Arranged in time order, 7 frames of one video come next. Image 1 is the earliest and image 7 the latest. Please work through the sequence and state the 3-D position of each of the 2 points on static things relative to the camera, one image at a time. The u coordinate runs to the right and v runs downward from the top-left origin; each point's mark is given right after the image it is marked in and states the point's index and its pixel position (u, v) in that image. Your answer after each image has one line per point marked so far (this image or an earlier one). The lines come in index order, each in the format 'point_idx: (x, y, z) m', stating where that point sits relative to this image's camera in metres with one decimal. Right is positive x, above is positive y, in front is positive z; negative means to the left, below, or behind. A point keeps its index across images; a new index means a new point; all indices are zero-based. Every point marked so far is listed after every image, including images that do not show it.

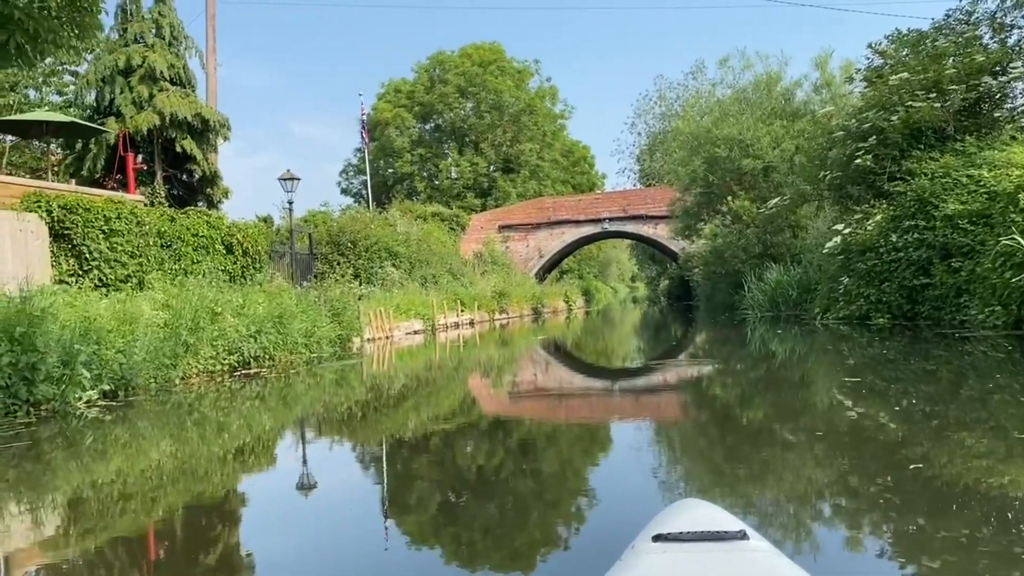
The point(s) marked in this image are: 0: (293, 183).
0: (-4.8, +2.3, +18.8) m
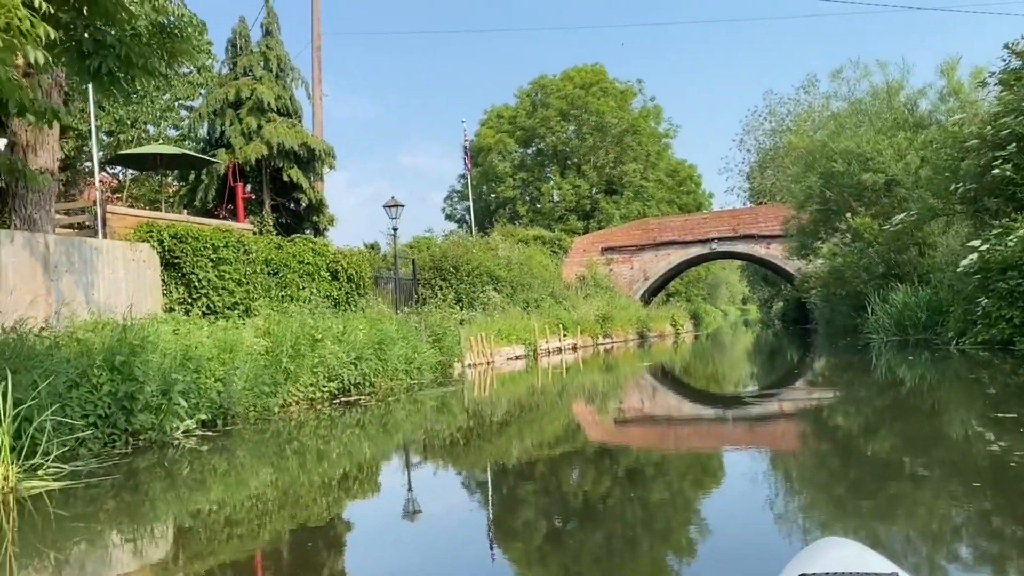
0: (-2.5, +1.7, +18.9) m
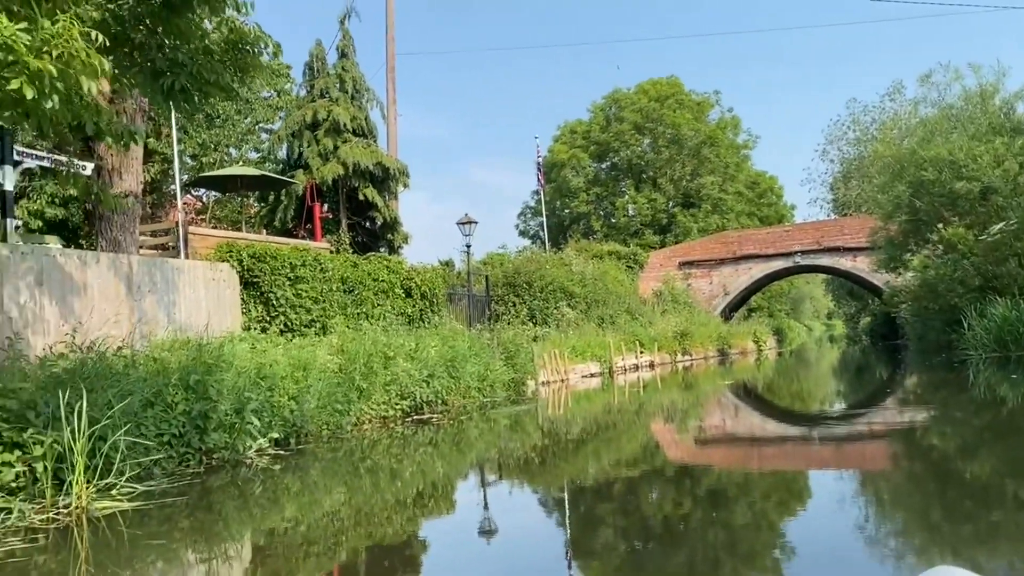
0: (-0.9, +1.4, +18.9) m
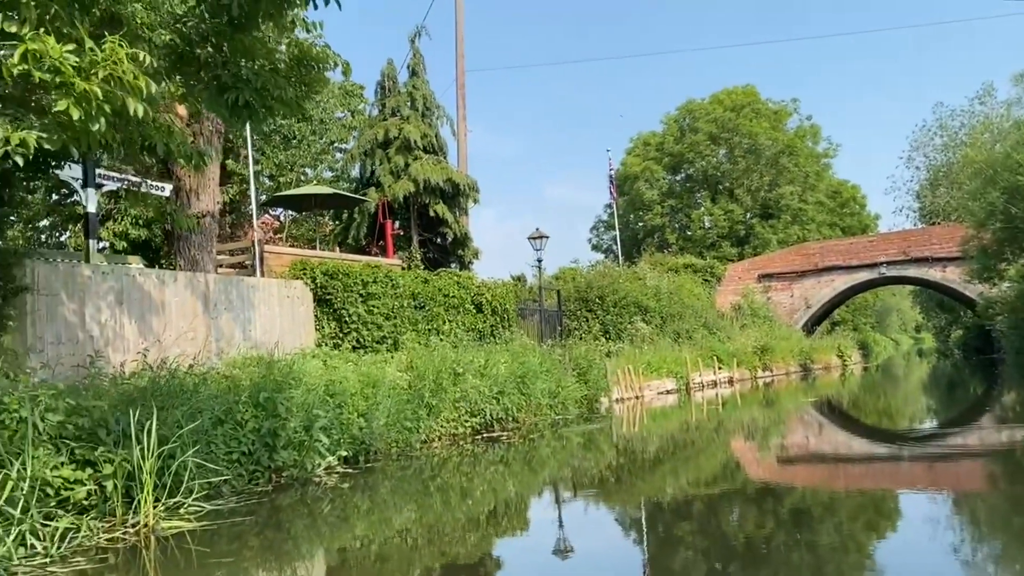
0: (+0.7, +1.0, +18.8) m
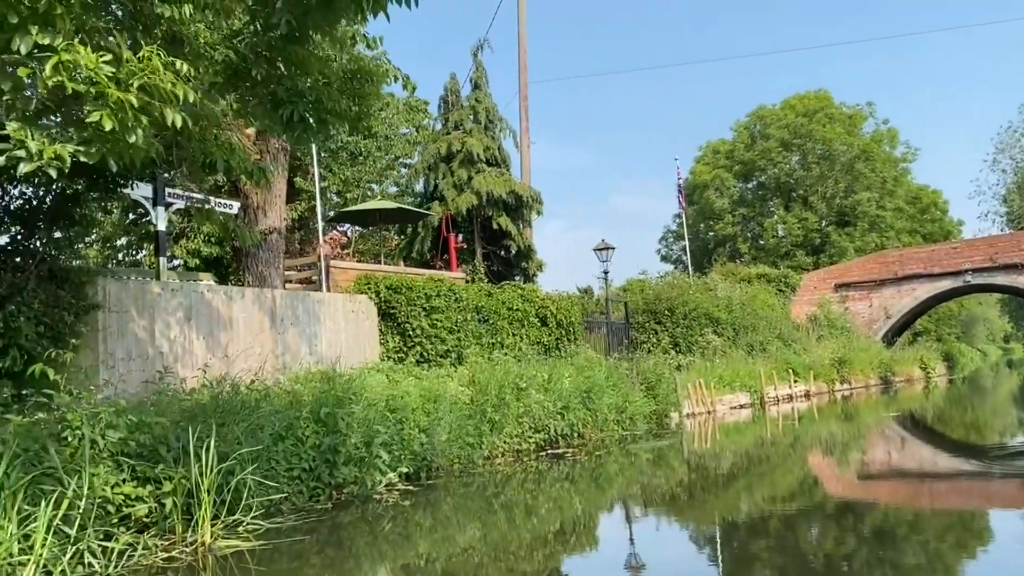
0: (+2.1, +0.8, +18.5) m
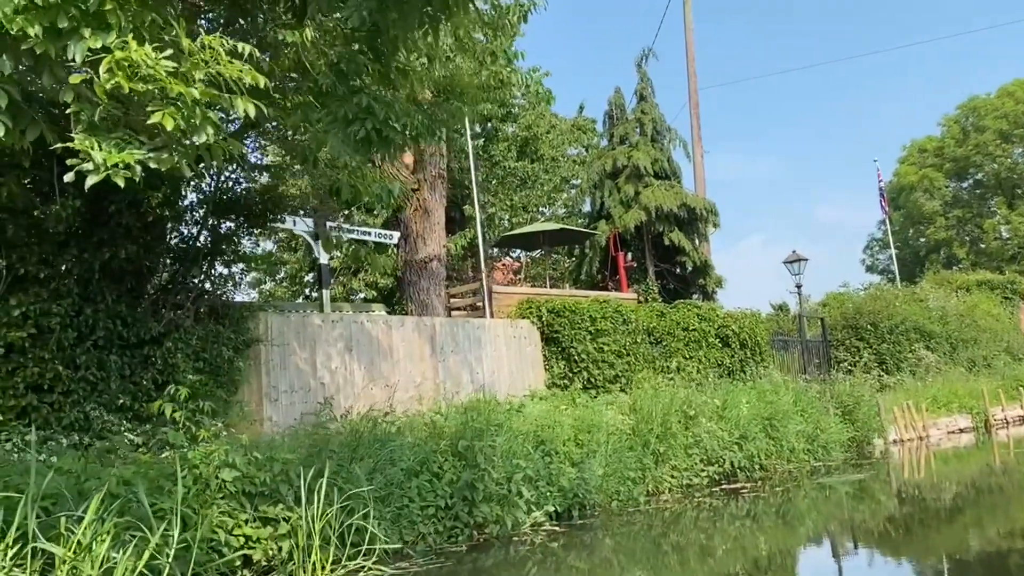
0: (+5.7, +0.5, +17.1) m
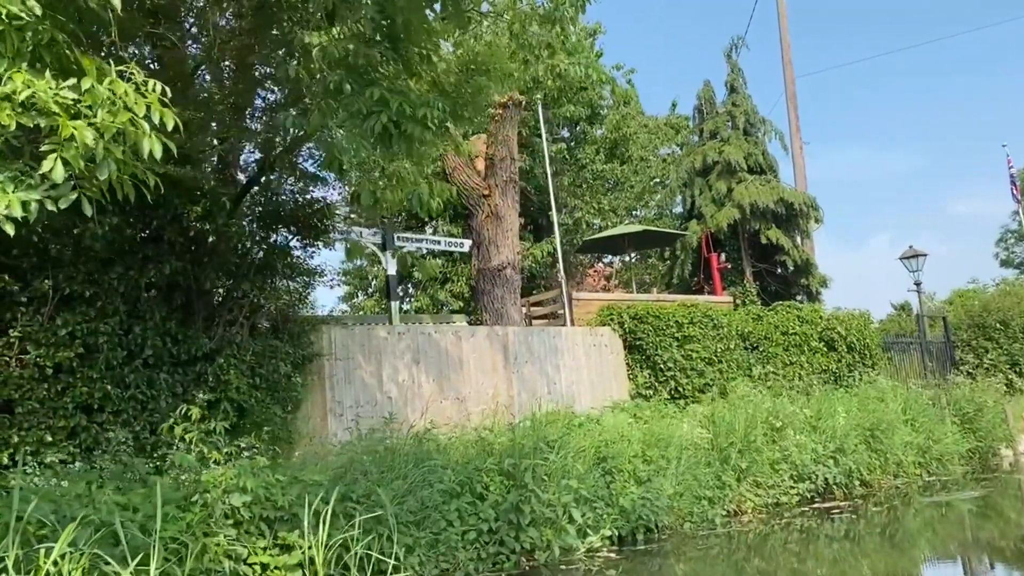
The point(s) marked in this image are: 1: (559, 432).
0: (+7.4, +0.5, +15.8) m
1: (+0.4, -1.0, +6.4) m
